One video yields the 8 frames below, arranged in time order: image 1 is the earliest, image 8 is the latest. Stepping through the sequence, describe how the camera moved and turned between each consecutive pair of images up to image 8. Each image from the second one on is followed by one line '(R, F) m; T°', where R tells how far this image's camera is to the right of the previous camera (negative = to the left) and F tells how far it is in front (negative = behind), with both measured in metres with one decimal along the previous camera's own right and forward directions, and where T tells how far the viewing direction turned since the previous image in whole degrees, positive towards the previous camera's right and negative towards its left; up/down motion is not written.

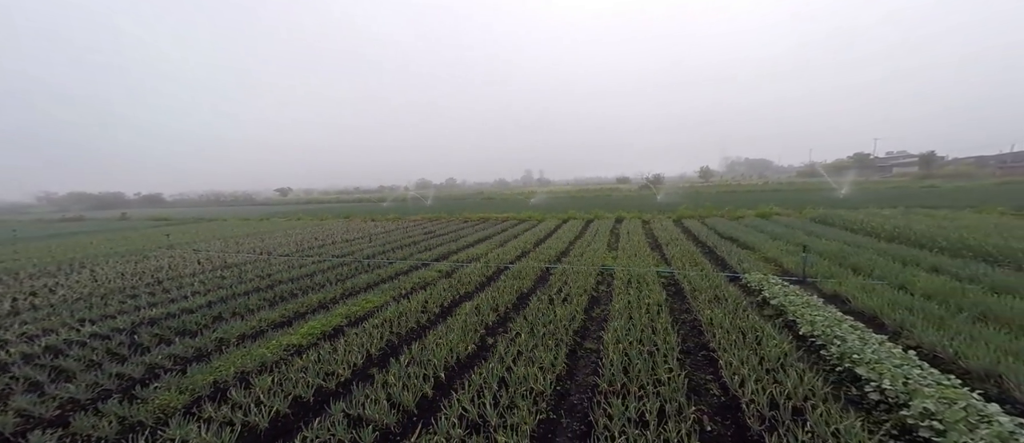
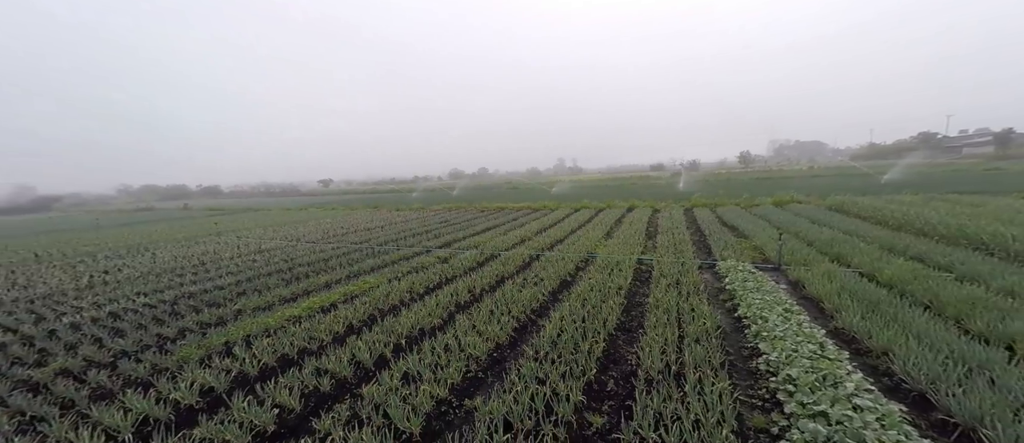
(+1.0, -0.6) m; -5°
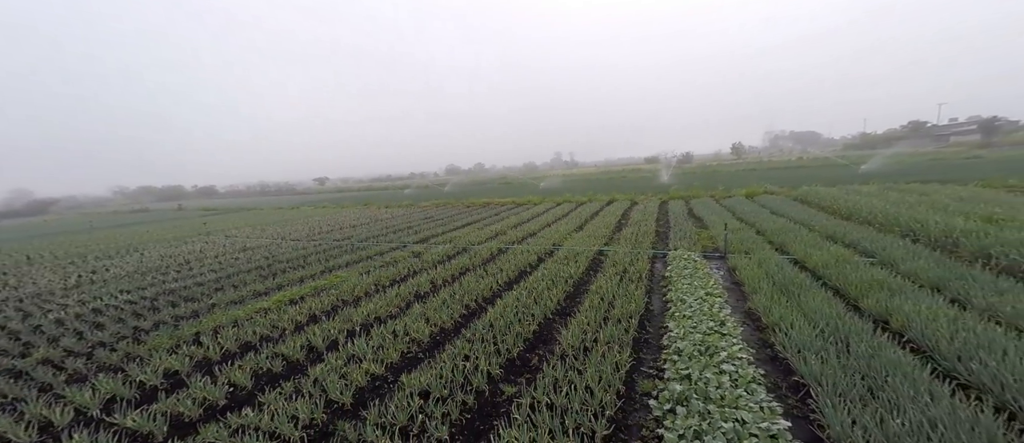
(+0.7, -0.4) m; 0°
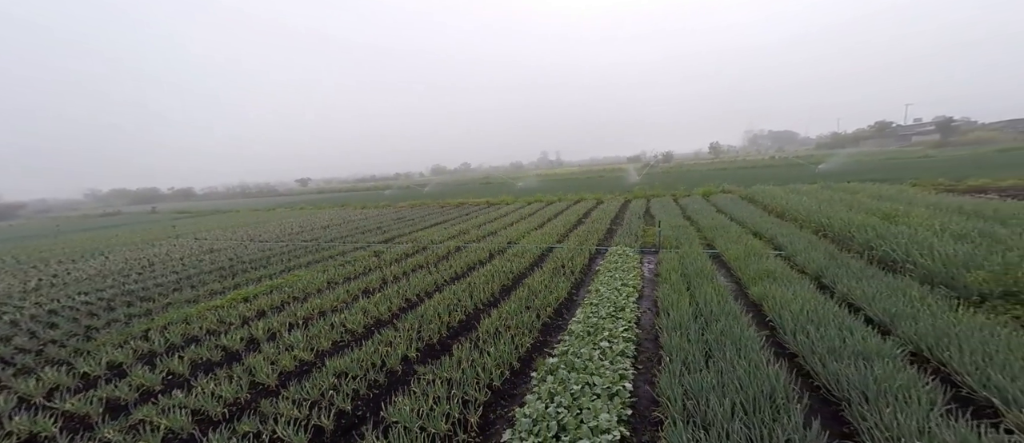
(+0.8, -0.5) m; +2°
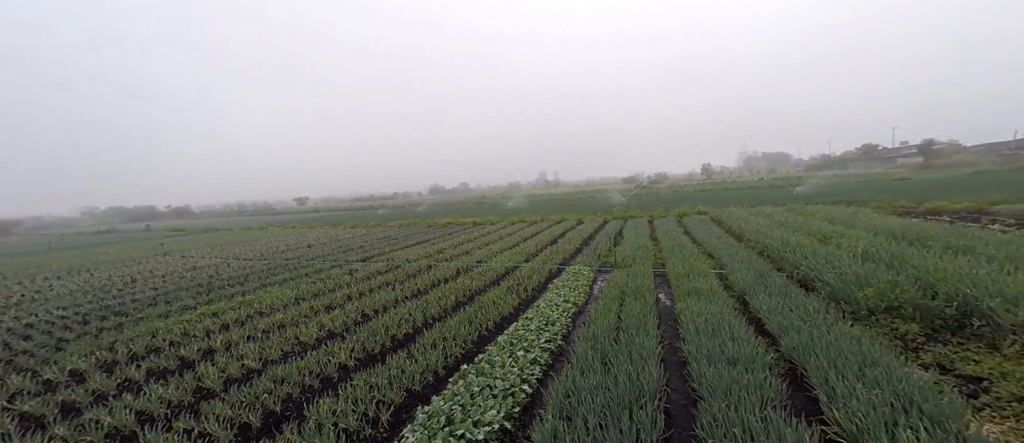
(+0.8, -0.4) m; 0°
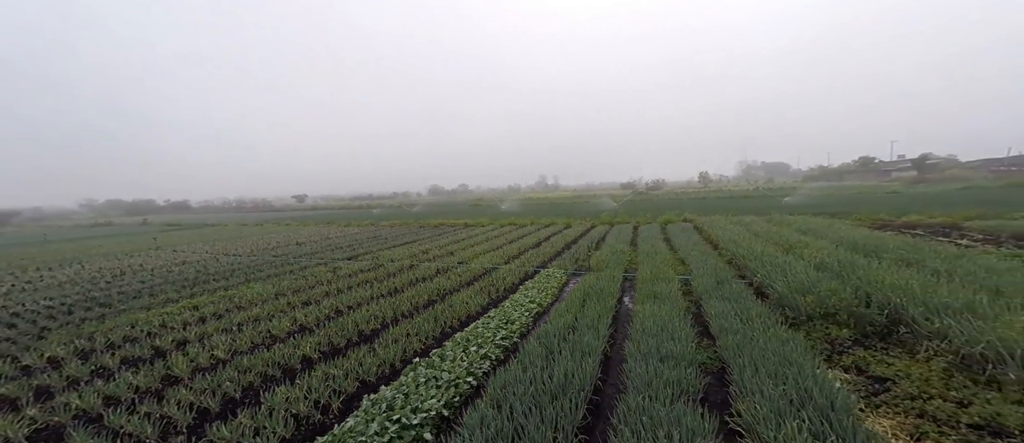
(+0.5, -0.2) m; 0°
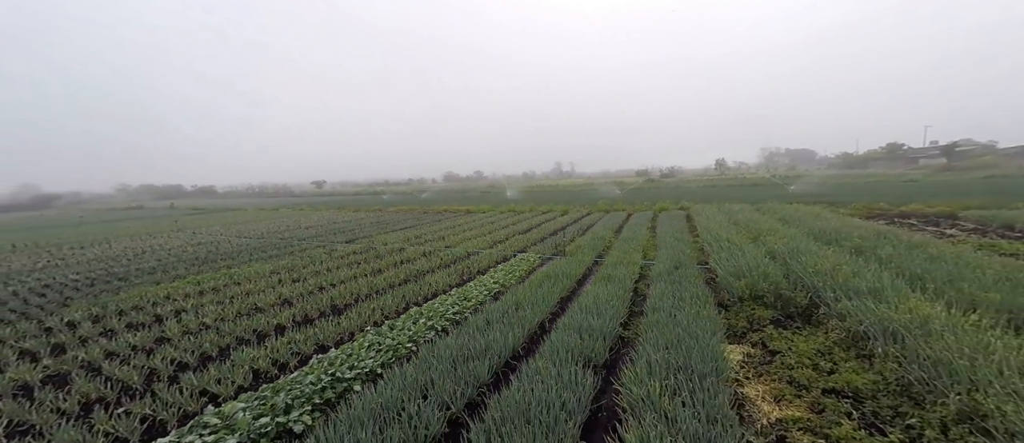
(+0.9, -0.4) m; -3°
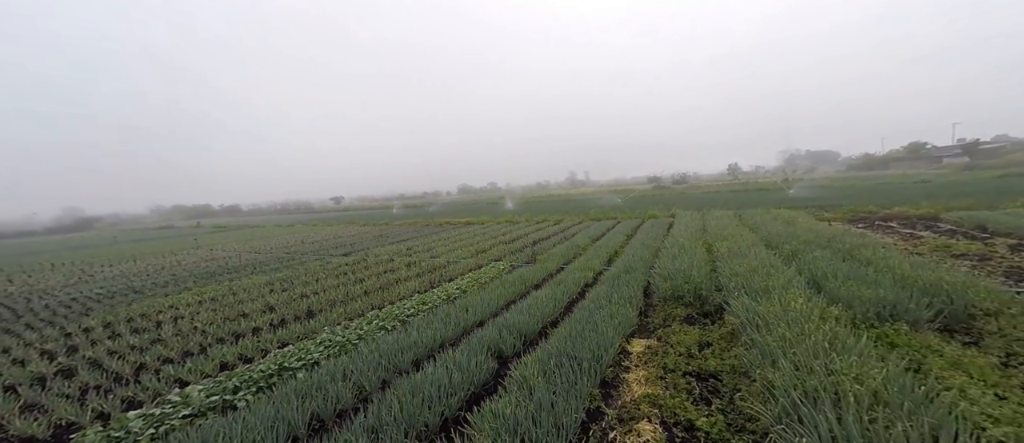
(+1.1, -0.6) m; -3°
